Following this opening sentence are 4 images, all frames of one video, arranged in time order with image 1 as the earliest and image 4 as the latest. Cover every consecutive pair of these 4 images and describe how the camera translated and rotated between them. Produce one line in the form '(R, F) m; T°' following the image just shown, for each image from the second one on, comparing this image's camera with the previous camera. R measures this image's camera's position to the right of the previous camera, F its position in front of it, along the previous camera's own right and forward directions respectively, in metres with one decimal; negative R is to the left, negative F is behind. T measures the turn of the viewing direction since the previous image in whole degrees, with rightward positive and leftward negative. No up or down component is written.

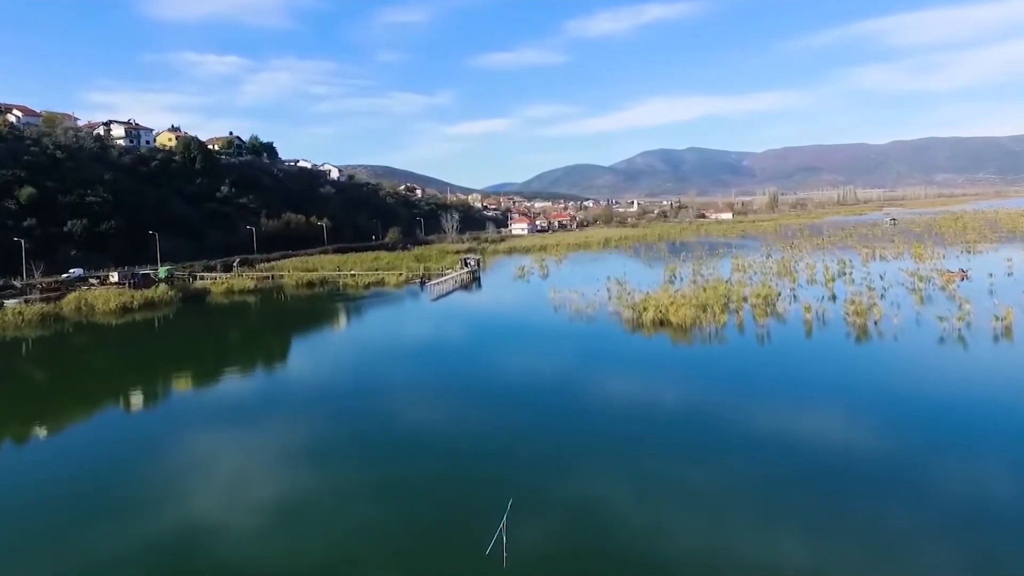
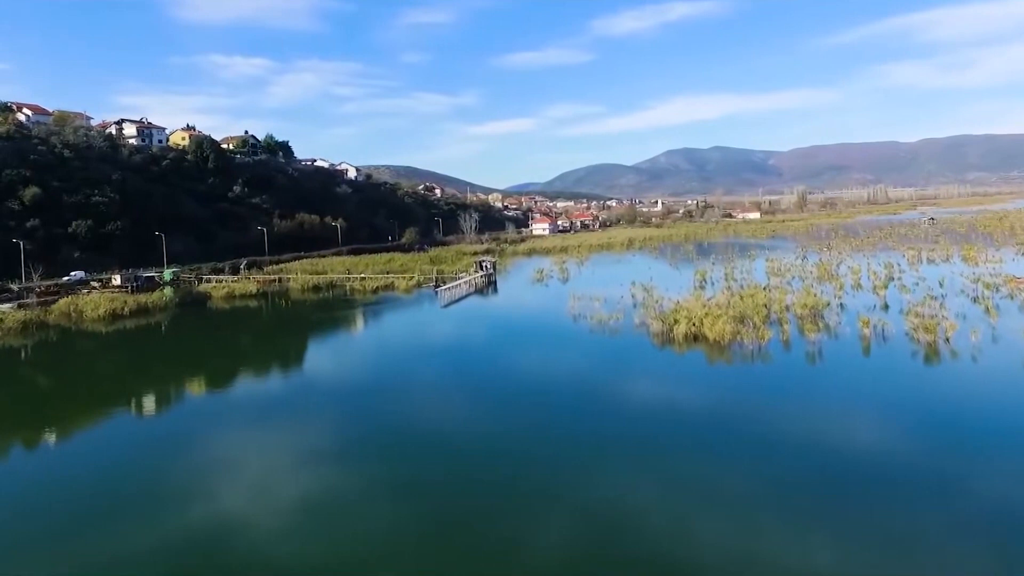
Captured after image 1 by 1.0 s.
(+0.2, +1.9) m; -2°
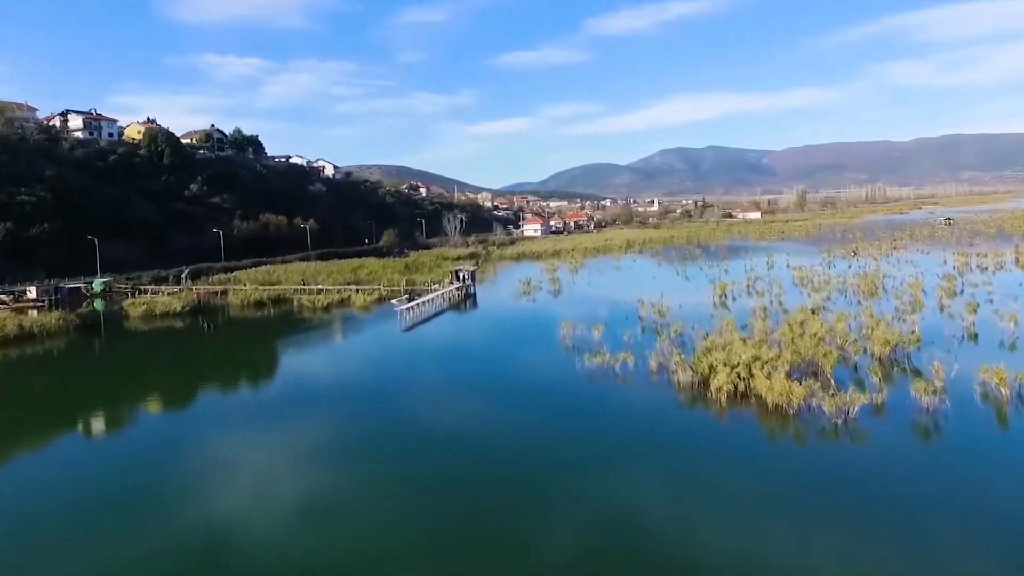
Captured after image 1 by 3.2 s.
(+0.5, +4.4) m; 0°
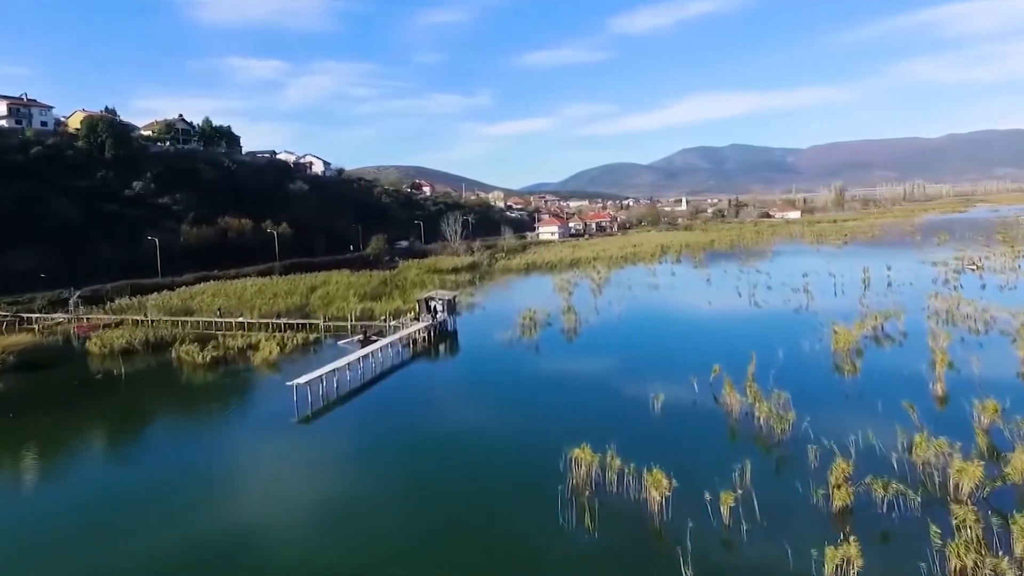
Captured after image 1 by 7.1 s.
(+0.7, +7.9) m; -2°
